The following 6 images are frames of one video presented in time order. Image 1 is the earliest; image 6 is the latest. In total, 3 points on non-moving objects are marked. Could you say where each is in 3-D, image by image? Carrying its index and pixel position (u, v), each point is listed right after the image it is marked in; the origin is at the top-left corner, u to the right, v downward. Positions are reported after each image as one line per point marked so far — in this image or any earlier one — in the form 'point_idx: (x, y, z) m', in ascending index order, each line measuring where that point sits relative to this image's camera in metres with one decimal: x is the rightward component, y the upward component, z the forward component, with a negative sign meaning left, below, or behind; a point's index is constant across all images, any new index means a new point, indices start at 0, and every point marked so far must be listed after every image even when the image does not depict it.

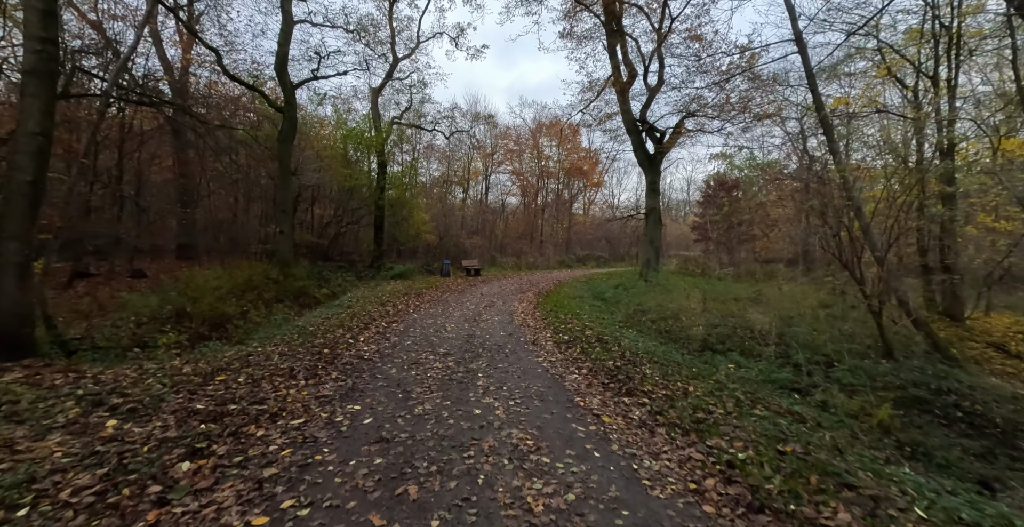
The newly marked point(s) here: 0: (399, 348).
0: (-1.8, -1.4, +6.9) m
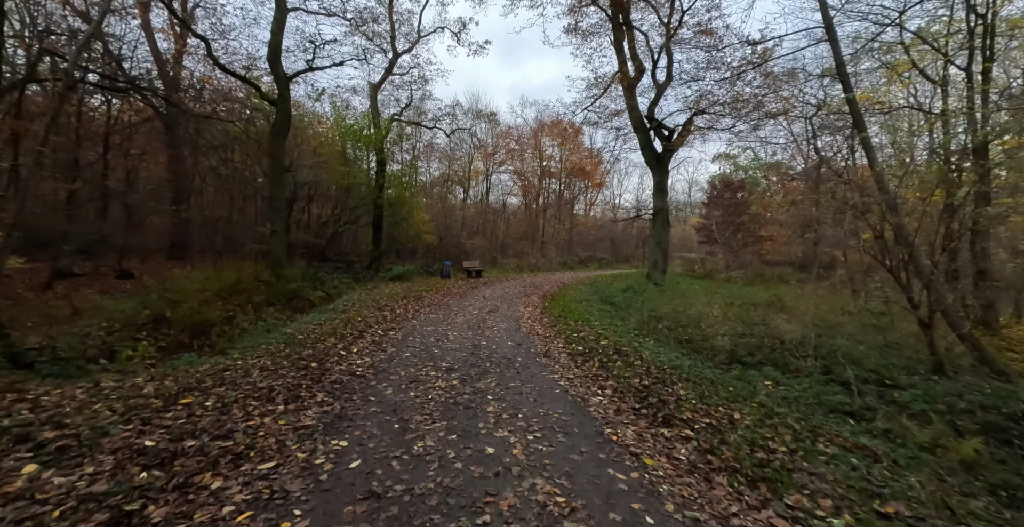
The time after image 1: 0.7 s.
0: (-1.7, -1.4, +6.1) m
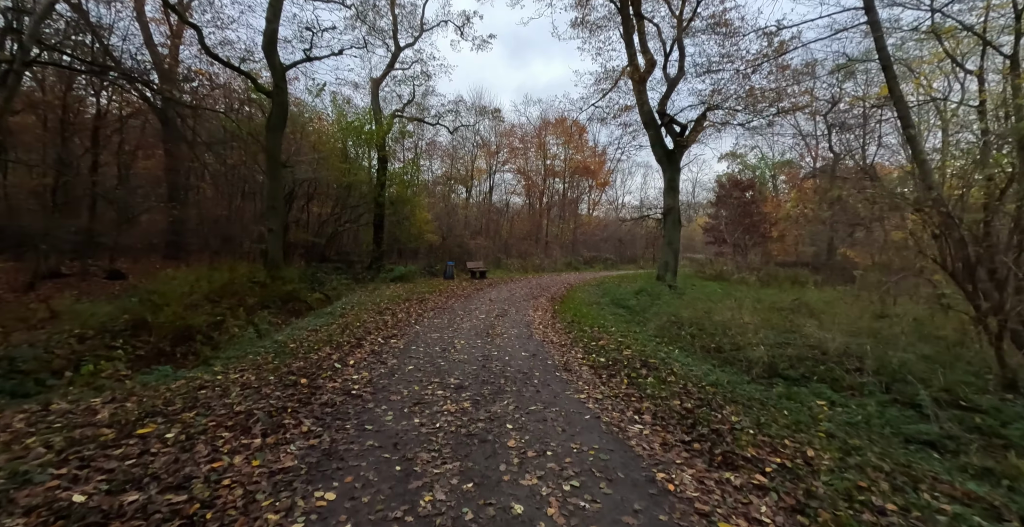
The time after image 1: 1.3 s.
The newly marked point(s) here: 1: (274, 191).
0: (-1.5, -1.5, +5.4) m
1: (-7.8, +2.3, +13.9) m
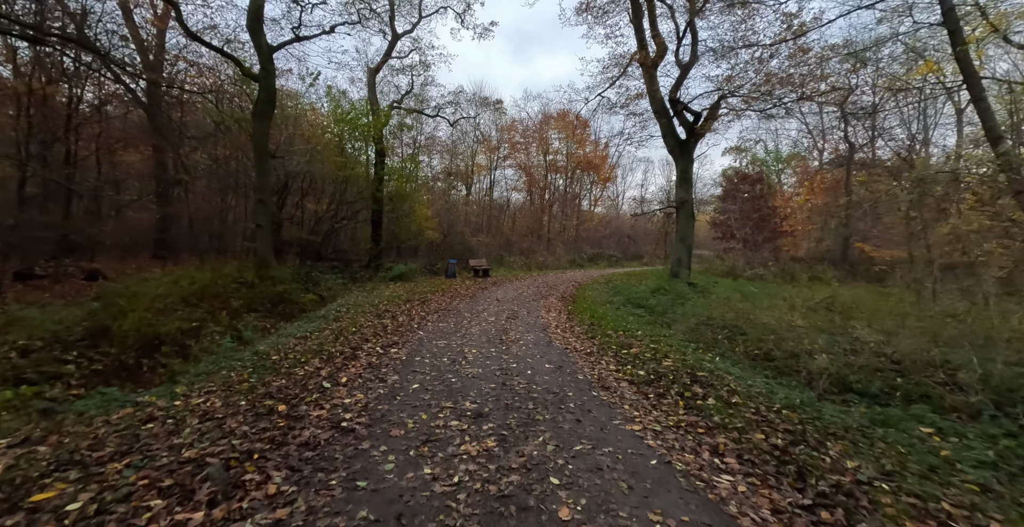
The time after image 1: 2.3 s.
0: (-1.2, -1.4, +4.4) m
1: (-7.6, +2.4, +12.8) m
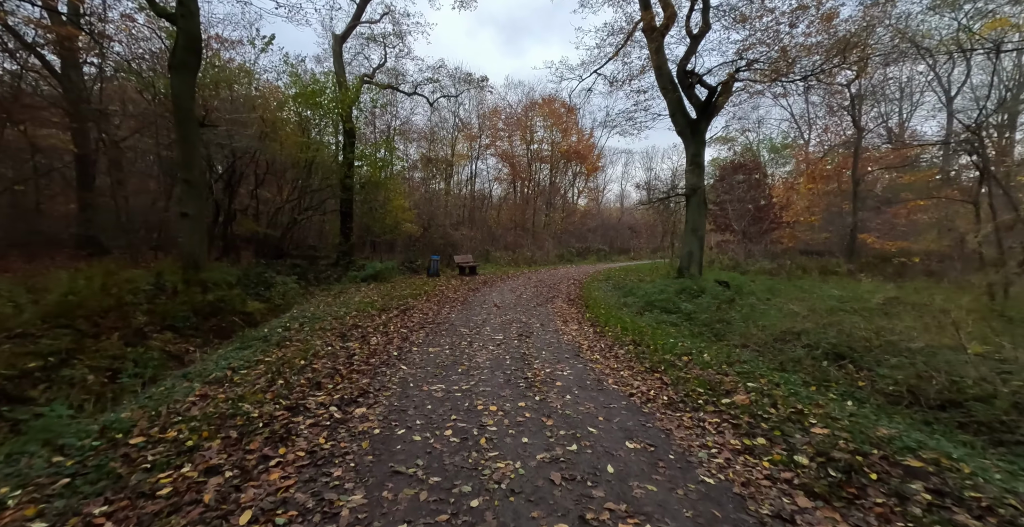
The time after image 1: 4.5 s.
0: (-0.6, -1.5, +1.7) m
1: (-7.5, +2.4, +9.8) m
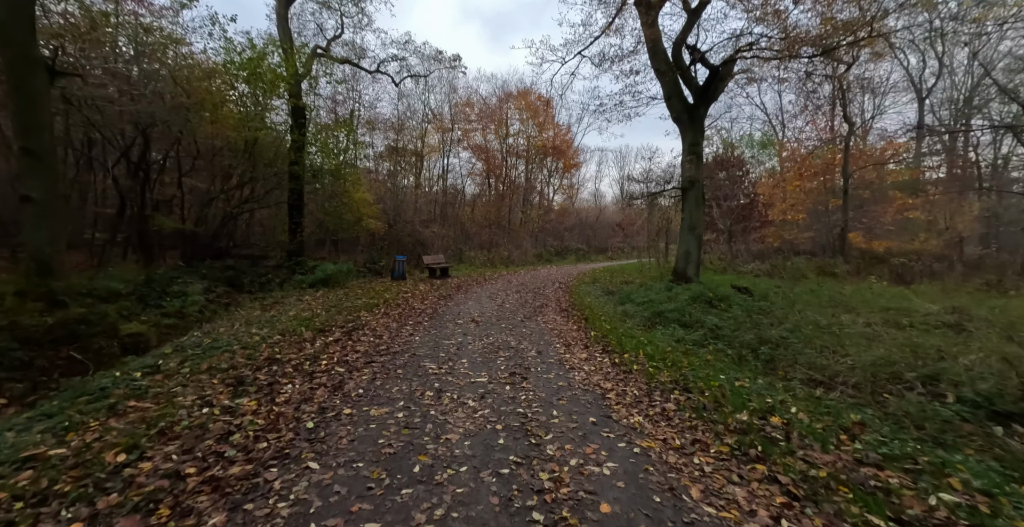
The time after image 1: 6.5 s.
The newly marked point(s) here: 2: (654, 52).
0: (-0.4, -1.6, -0.7) m
1: (-7.8, +2.3, +6.8) m
2: (+5.7, +8.4, +16.4) m
